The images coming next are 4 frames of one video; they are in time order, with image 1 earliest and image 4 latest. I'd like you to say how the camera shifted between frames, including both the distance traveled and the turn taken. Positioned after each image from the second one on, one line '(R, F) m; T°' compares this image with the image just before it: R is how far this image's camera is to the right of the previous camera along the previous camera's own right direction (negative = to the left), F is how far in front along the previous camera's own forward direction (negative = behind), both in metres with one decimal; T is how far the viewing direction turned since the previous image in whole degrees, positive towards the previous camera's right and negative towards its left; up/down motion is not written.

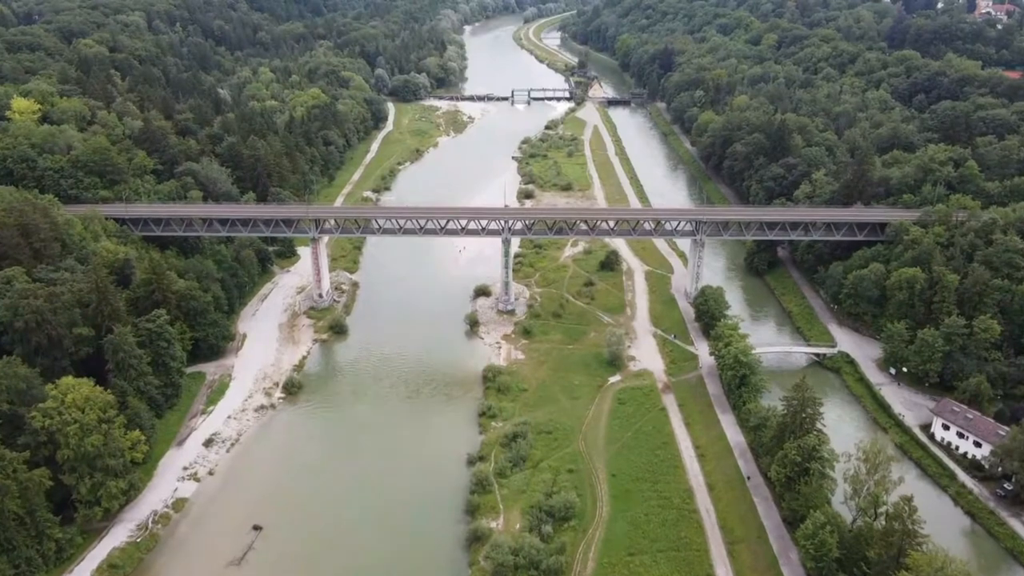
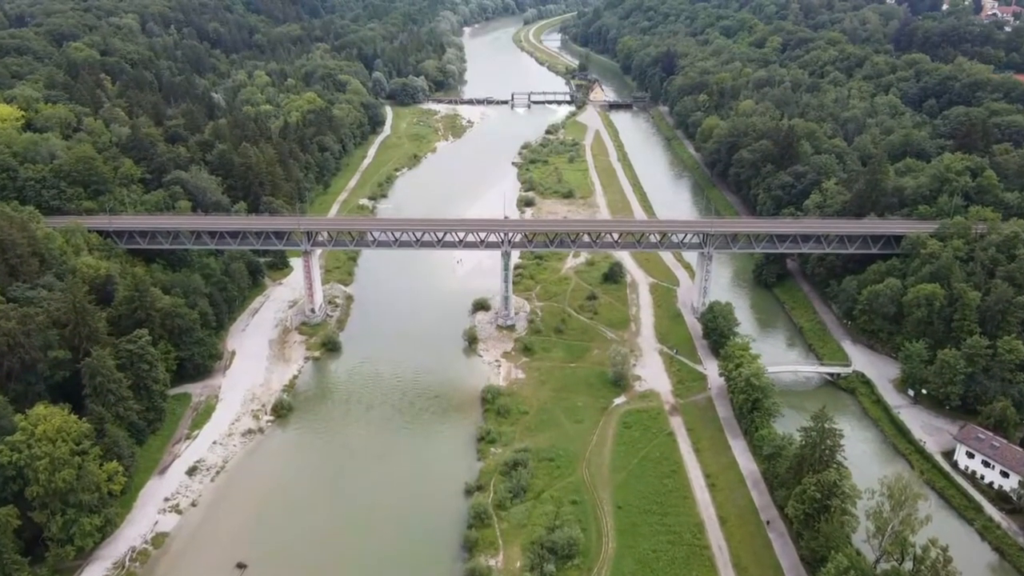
(0.0, +2.9) m; 0°
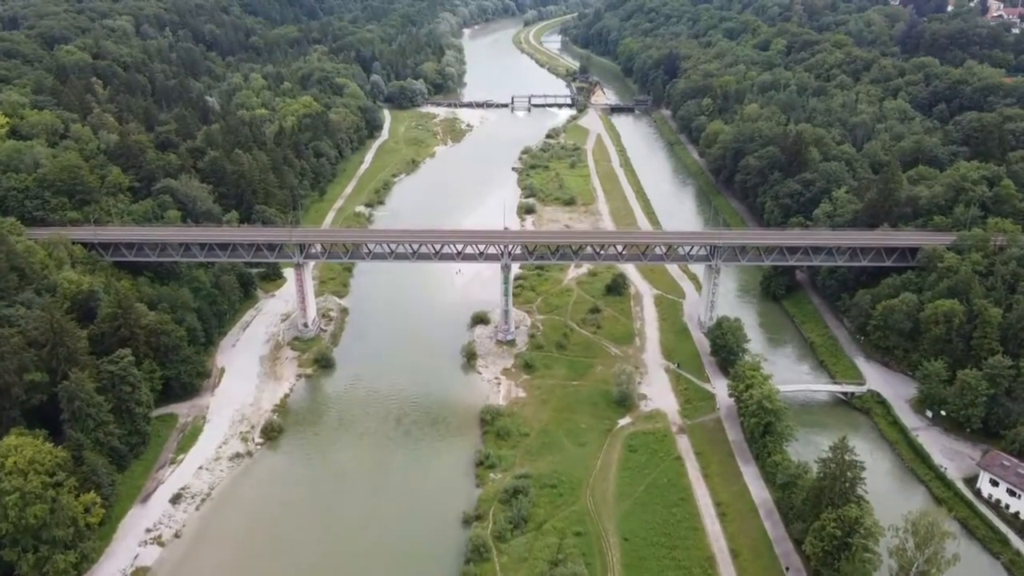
(0.0, +2.5) m; 0°
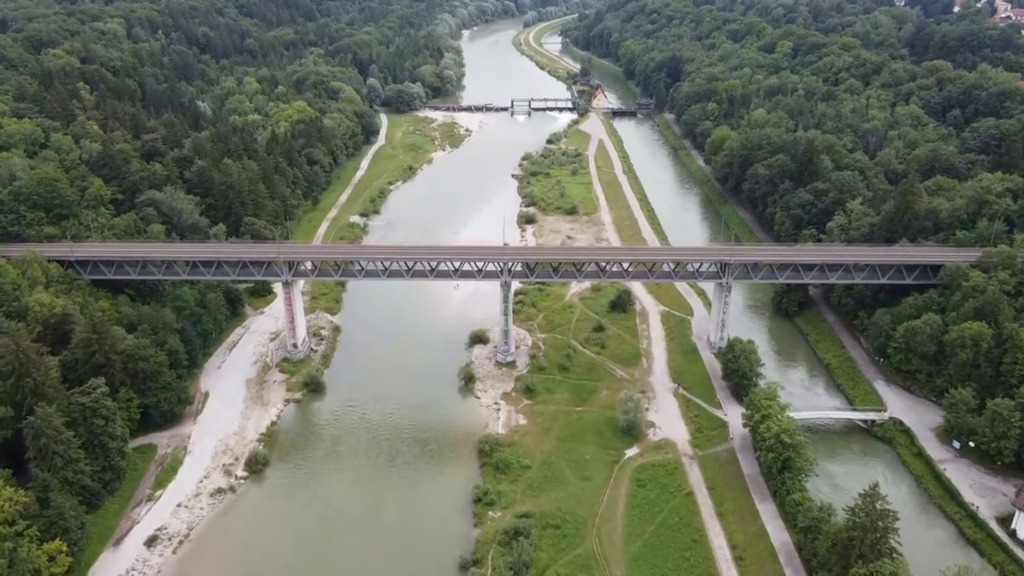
(0.0, +3.5) m; 0°
